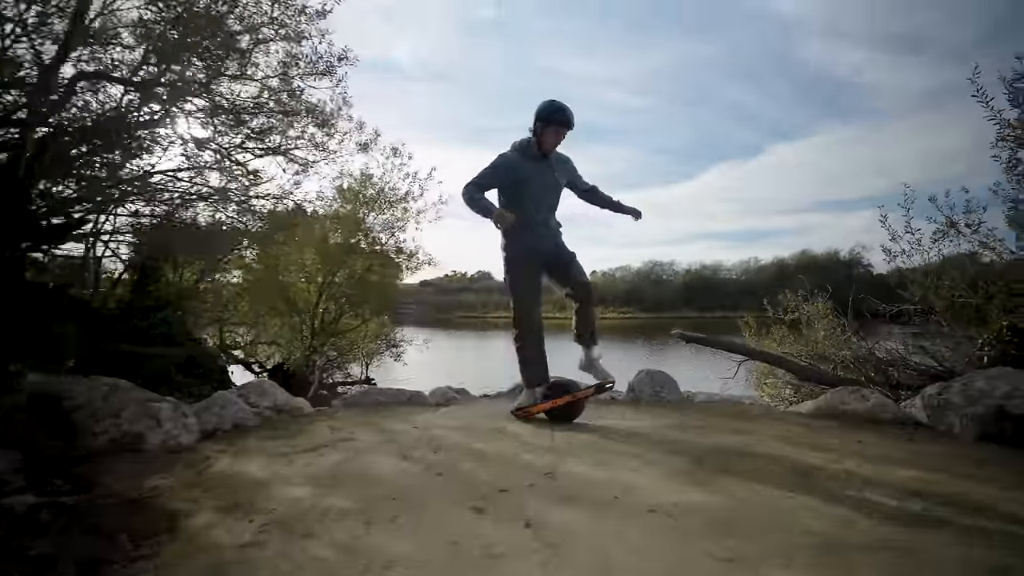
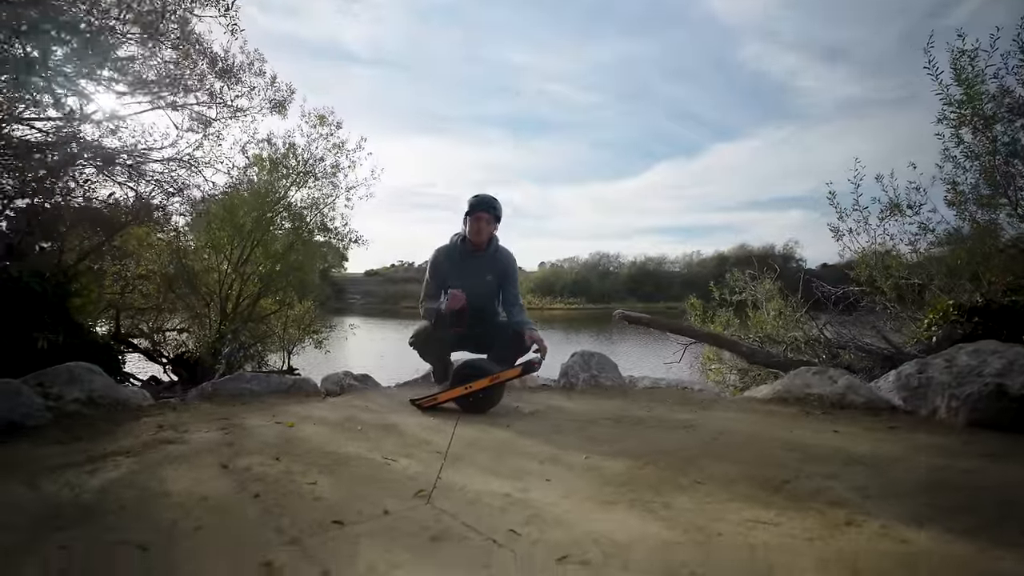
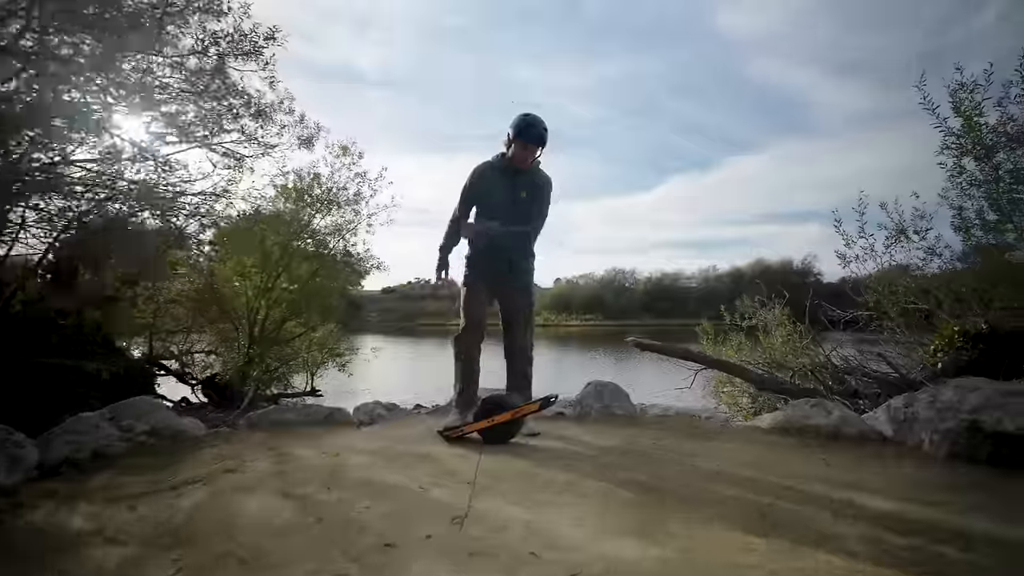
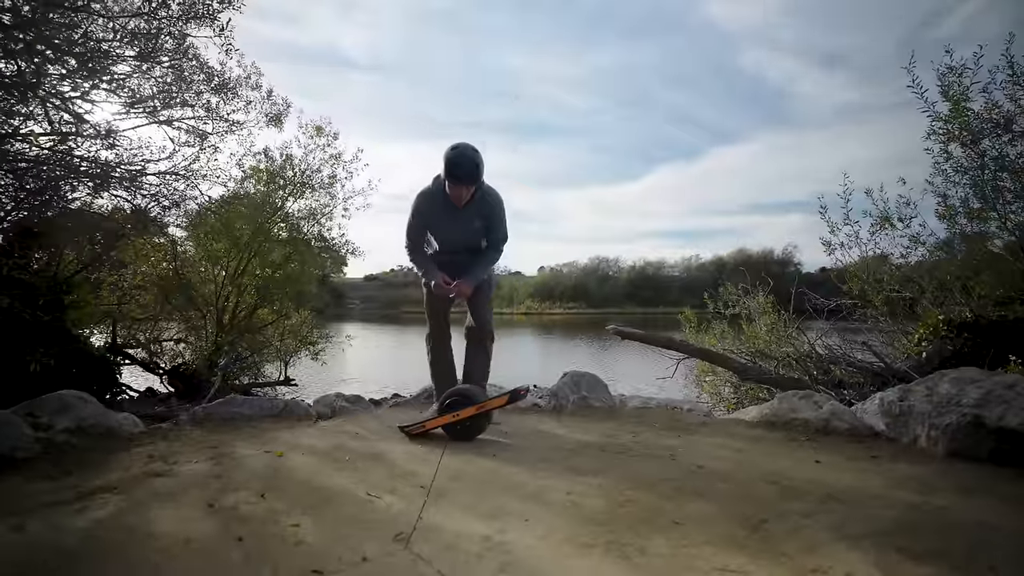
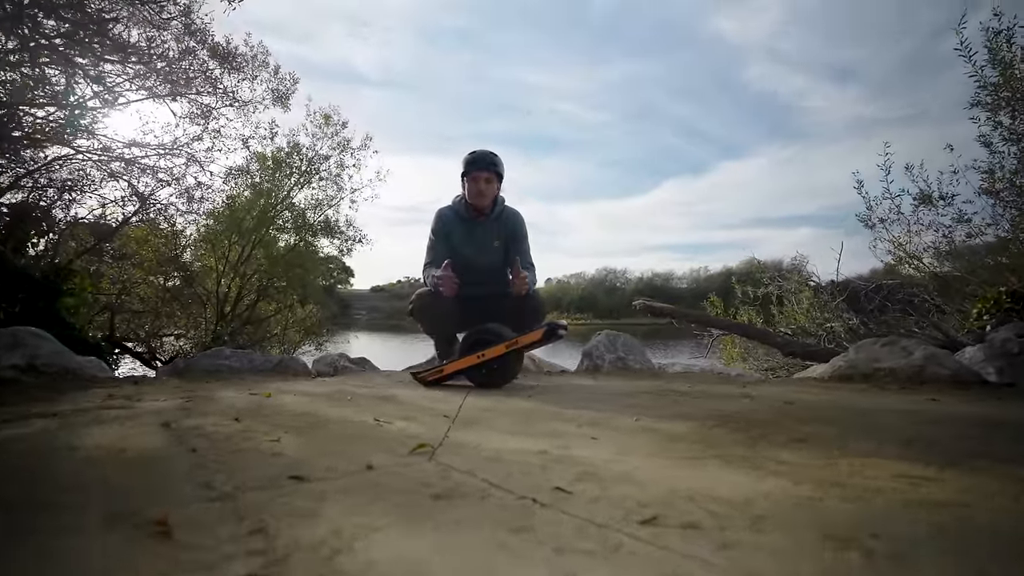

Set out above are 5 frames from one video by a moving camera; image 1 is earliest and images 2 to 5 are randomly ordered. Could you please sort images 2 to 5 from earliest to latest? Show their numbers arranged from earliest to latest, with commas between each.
3, 4, 2, 5
